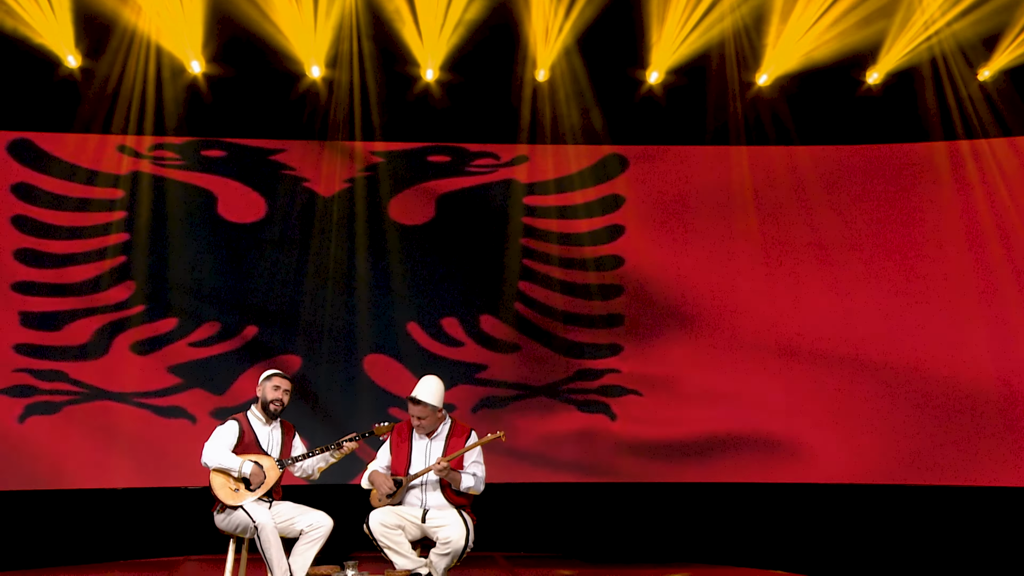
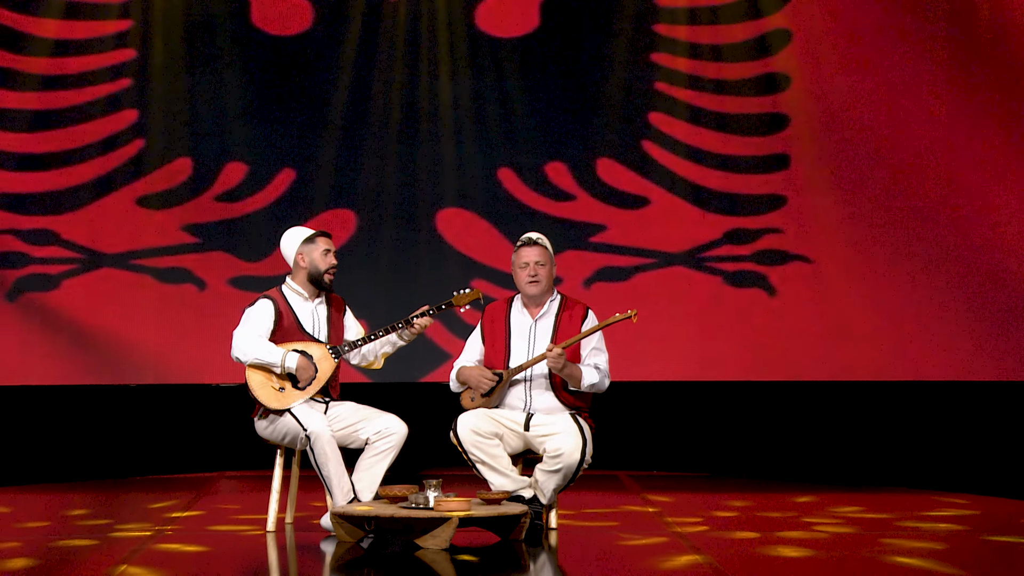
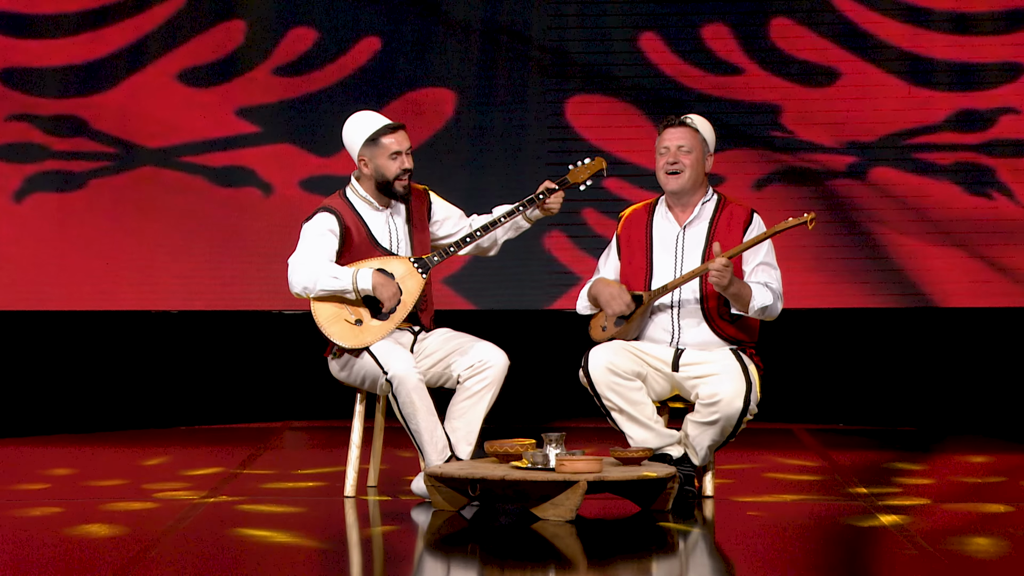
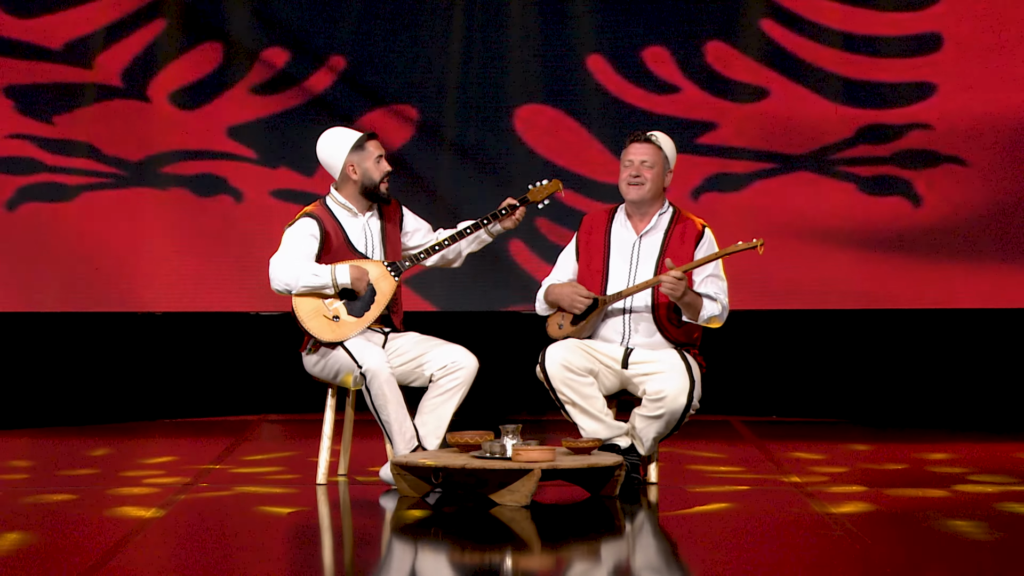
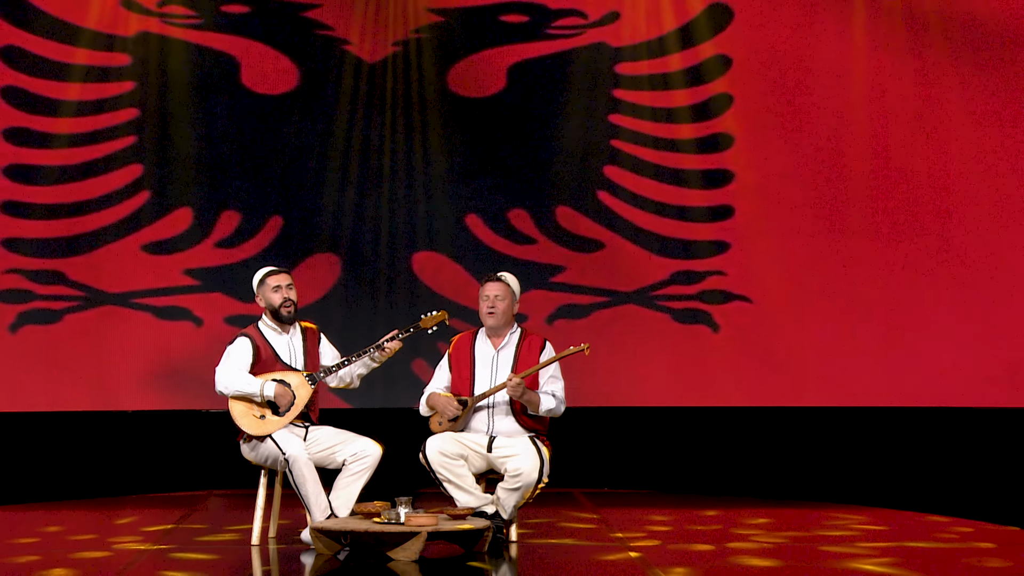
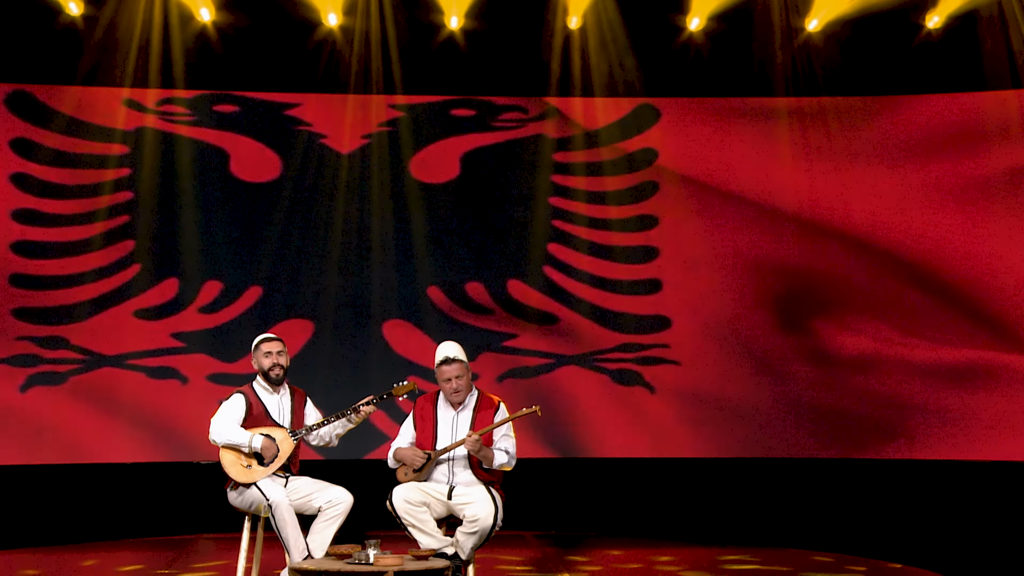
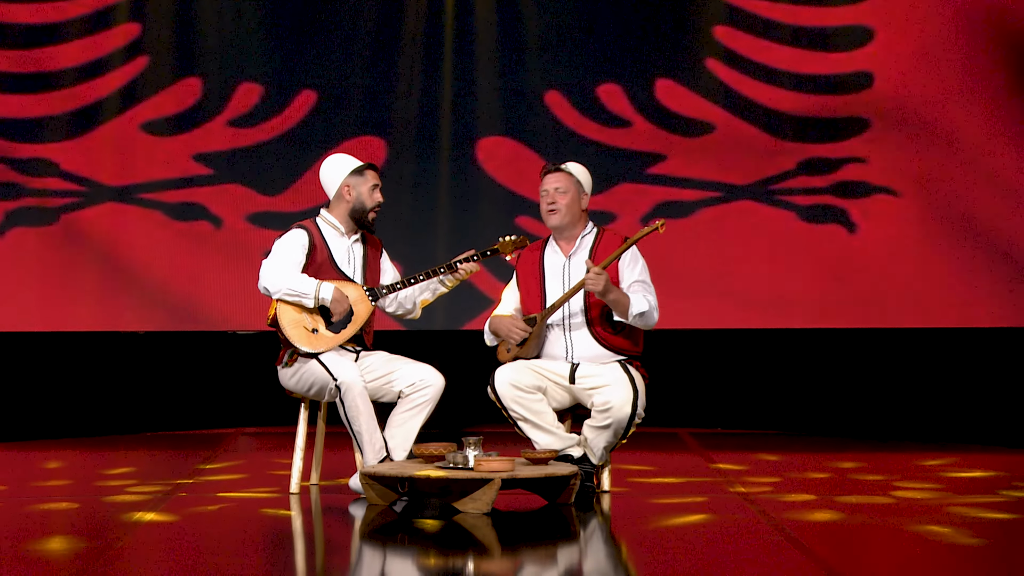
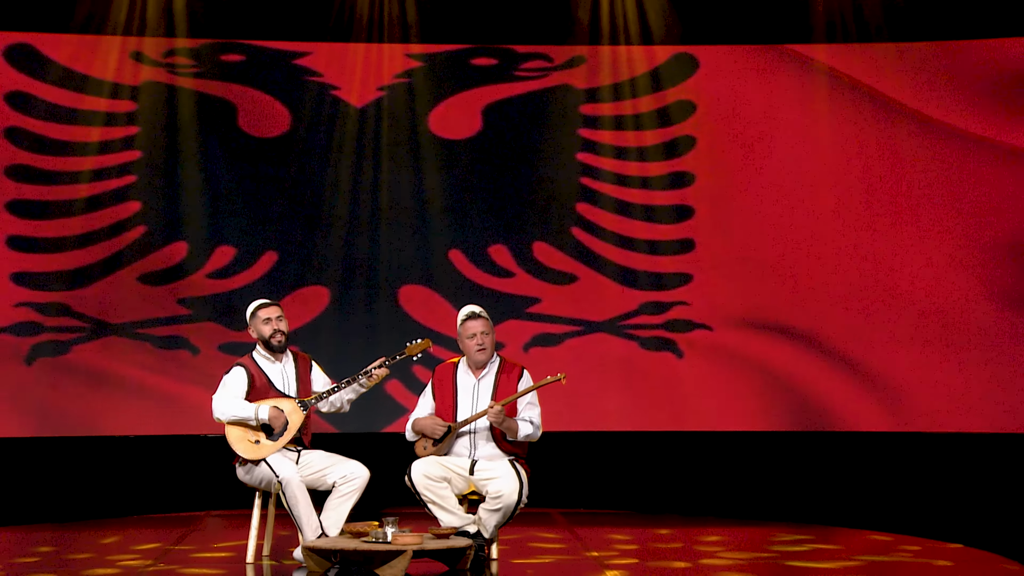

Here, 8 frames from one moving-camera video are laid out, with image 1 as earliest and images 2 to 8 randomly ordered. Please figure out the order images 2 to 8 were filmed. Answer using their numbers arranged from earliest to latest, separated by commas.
6, 8, 5, 2, 7, 4, 3
